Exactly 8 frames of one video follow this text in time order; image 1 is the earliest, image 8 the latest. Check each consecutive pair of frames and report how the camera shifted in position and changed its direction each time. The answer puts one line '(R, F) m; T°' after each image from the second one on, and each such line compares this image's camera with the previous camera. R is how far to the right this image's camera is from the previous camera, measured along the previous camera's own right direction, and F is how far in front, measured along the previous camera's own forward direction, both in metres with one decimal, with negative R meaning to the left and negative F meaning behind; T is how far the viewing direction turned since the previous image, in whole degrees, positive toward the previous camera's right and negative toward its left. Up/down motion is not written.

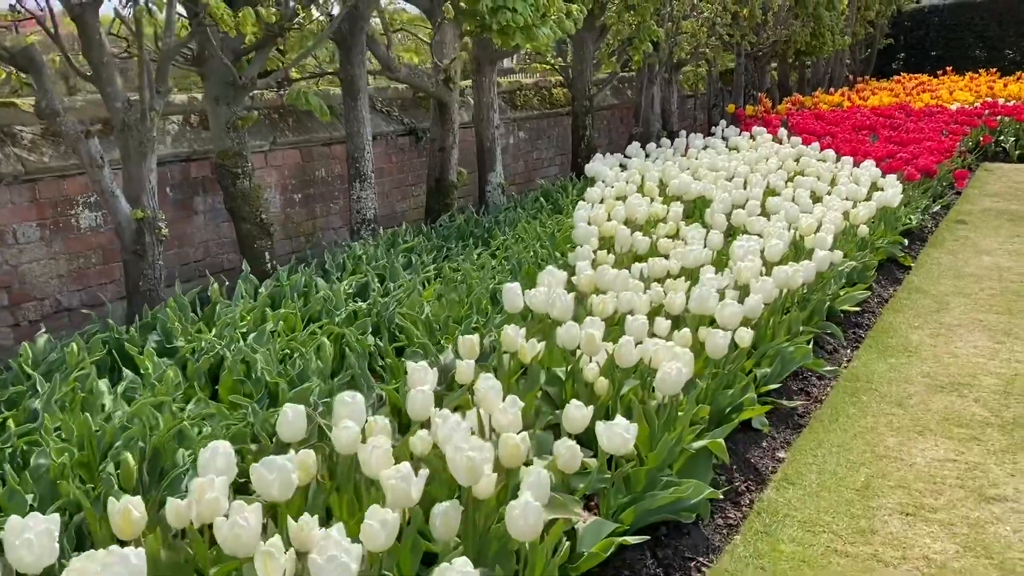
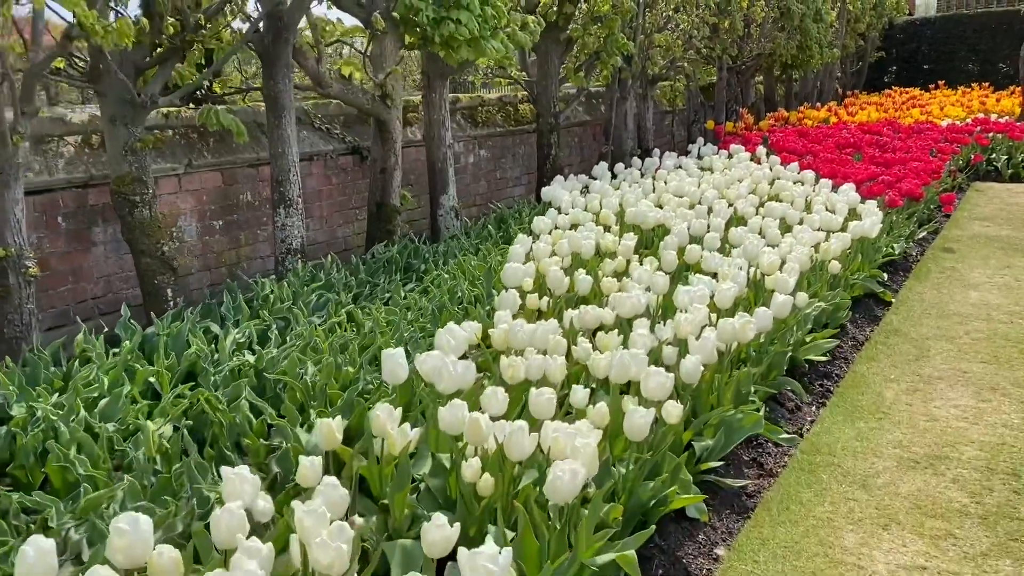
(+0.3, +0.5) m; 0°
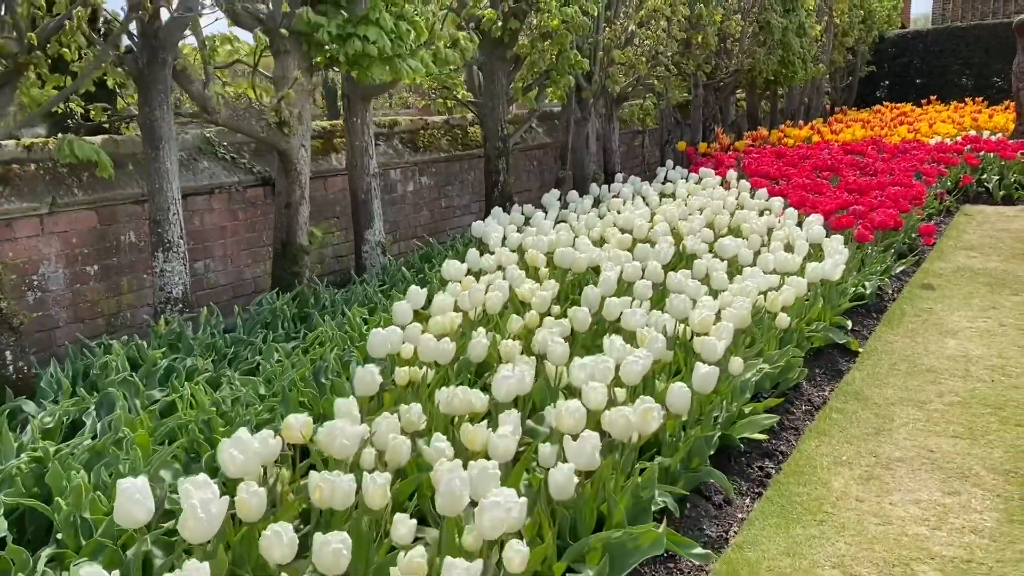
(+0.4, +0.6) m; 0°
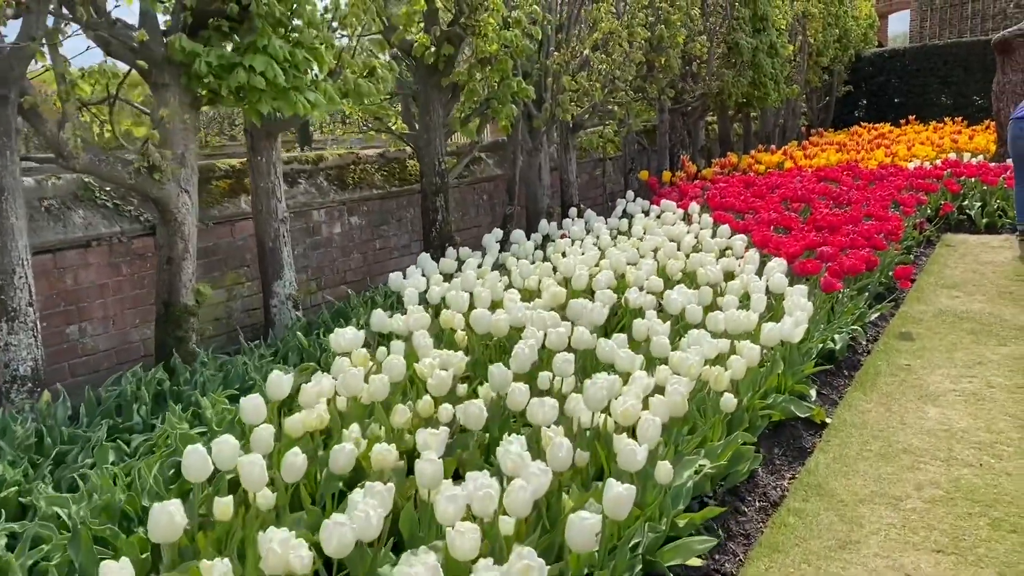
(+0.3, +0.6) m; +1°
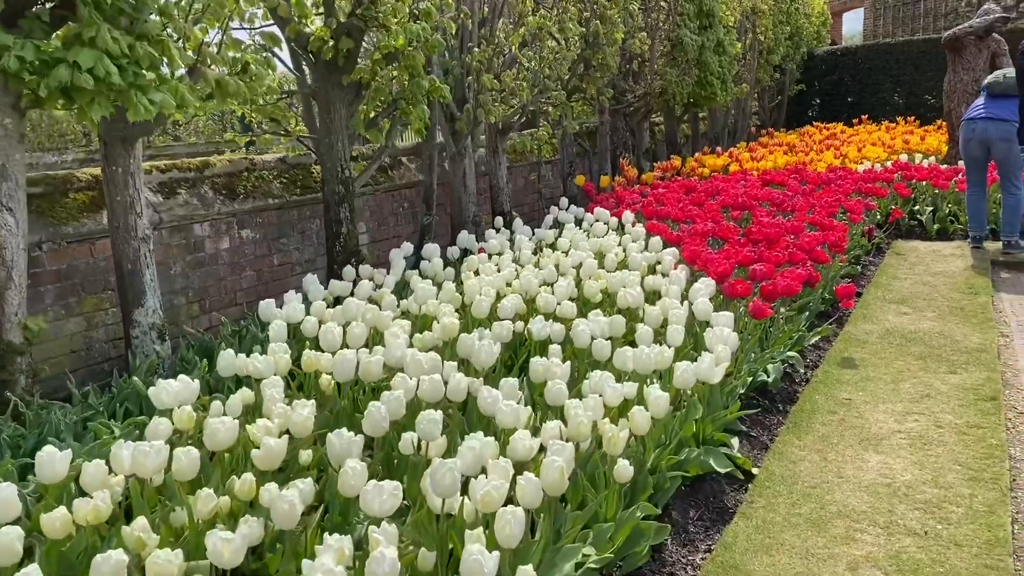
(+0.3, +0.5) m; +2°
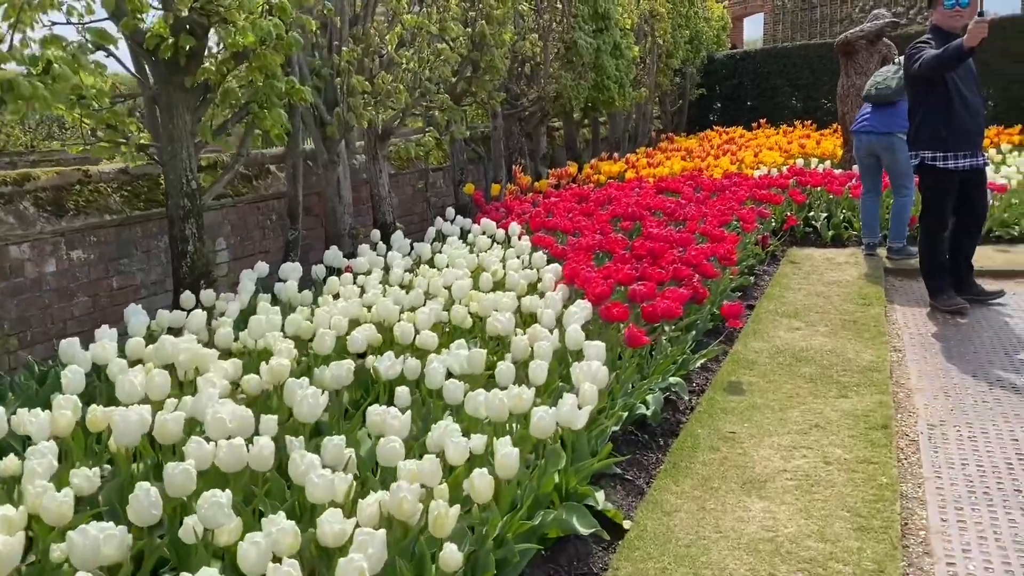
(+0.3, +0.4) m; +5°
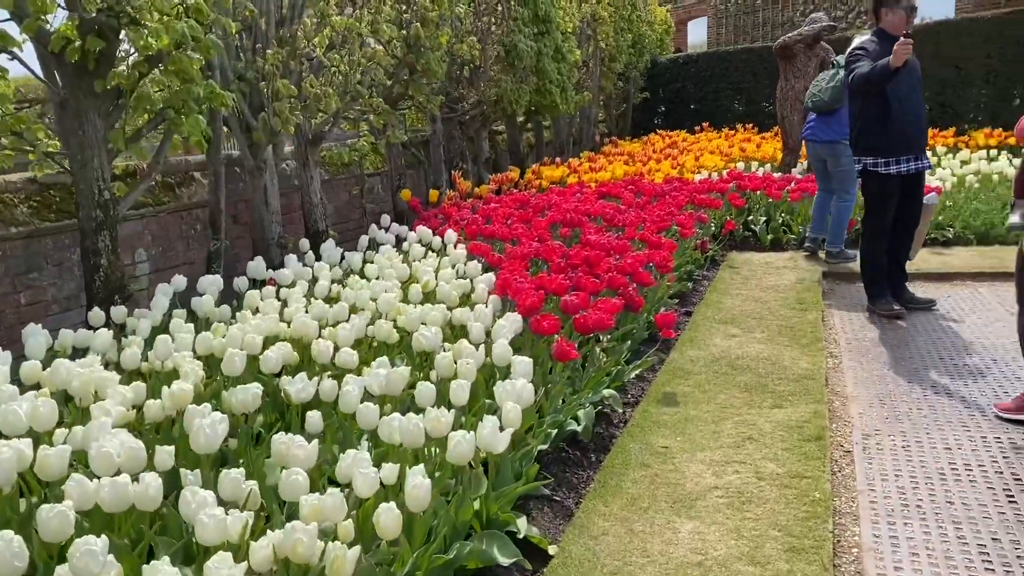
(+0.1, +0.1) m; +3°
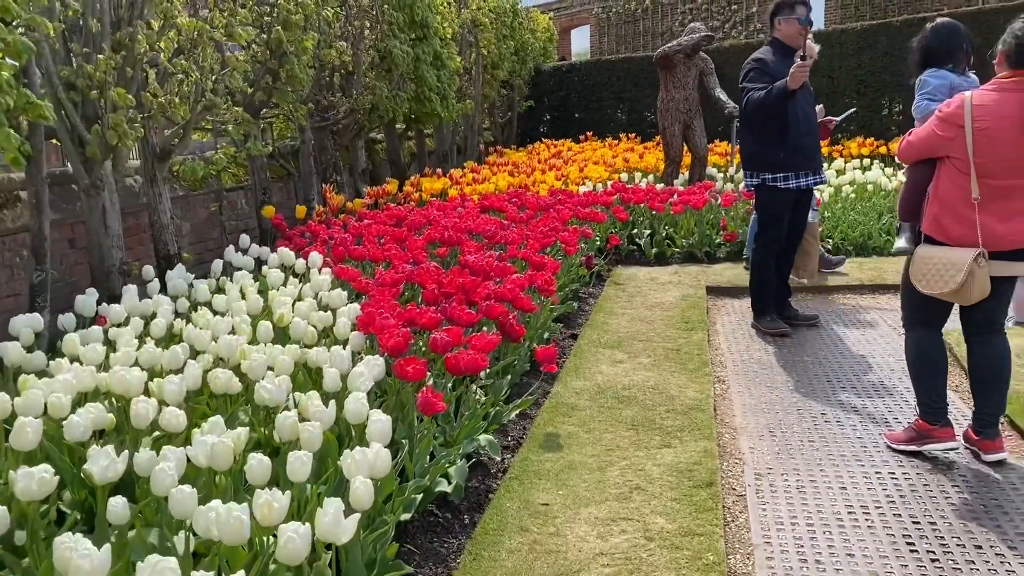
(+0.1, +0.4) m; +7°
